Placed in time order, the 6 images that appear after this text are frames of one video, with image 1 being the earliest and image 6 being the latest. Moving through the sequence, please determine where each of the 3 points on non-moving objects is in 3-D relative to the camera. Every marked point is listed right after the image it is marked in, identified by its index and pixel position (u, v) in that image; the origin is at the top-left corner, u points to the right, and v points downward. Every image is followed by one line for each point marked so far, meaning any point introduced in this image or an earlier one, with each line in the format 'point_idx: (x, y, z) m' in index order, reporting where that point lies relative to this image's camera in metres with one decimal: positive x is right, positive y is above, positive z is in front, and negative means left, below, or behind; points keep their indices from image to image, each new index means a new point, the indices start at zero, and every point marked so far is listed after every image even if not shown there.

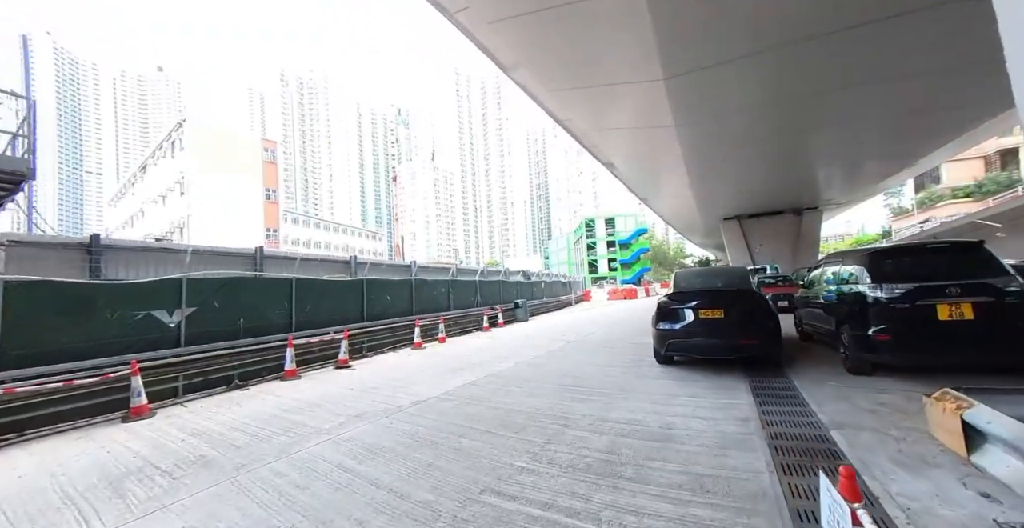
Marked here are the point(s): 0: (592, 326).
0: (+2.4, -1.9, +11.8) m
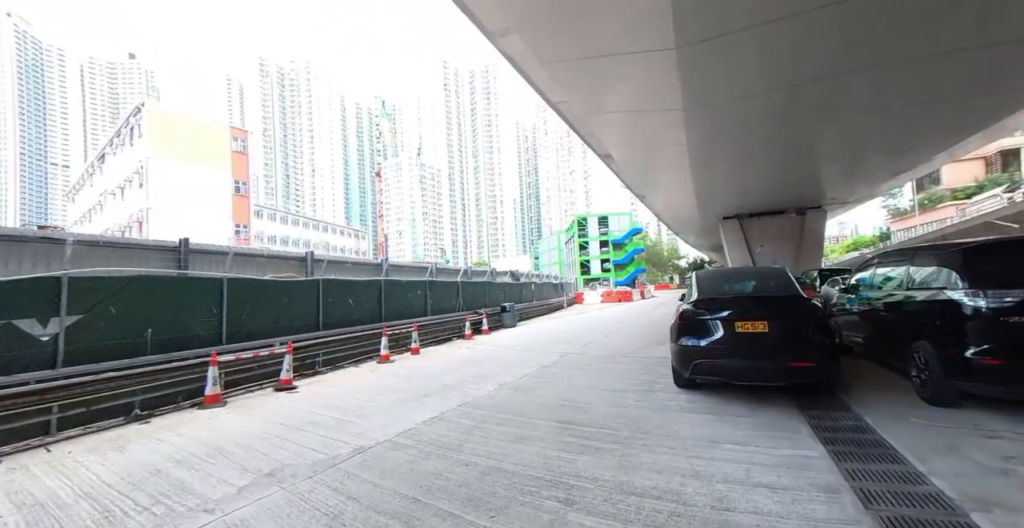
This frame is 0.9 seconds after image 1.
0: (+2.0, -1.9, +10.5) m
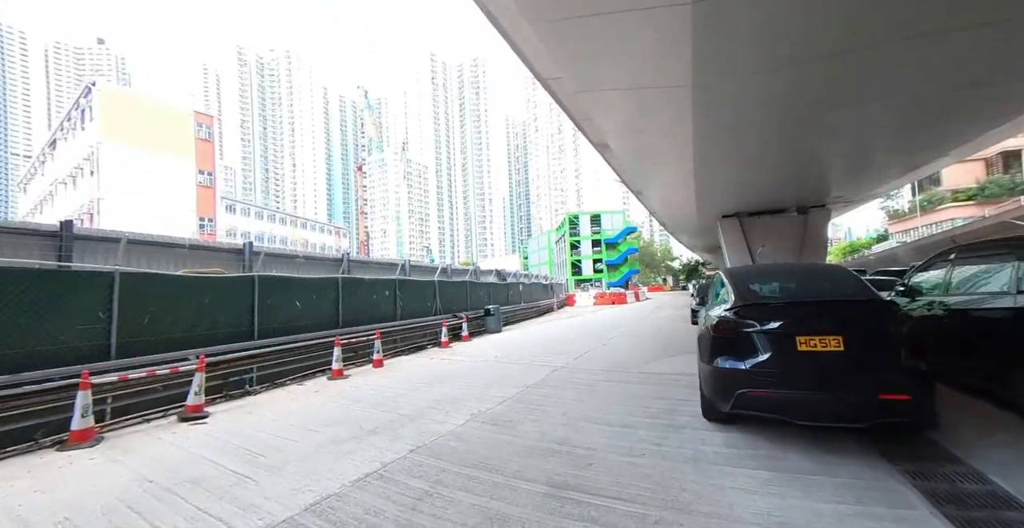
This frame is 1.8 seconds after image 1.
0: (+1.6, -1.9, +9.1) m
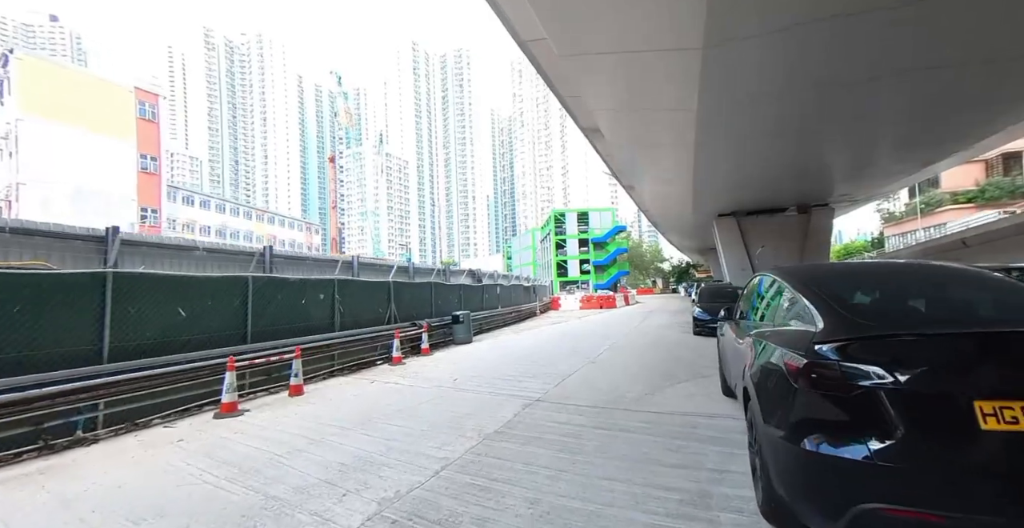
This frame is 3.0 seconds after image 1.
0: (+1.0, -1.9, +7.5) m
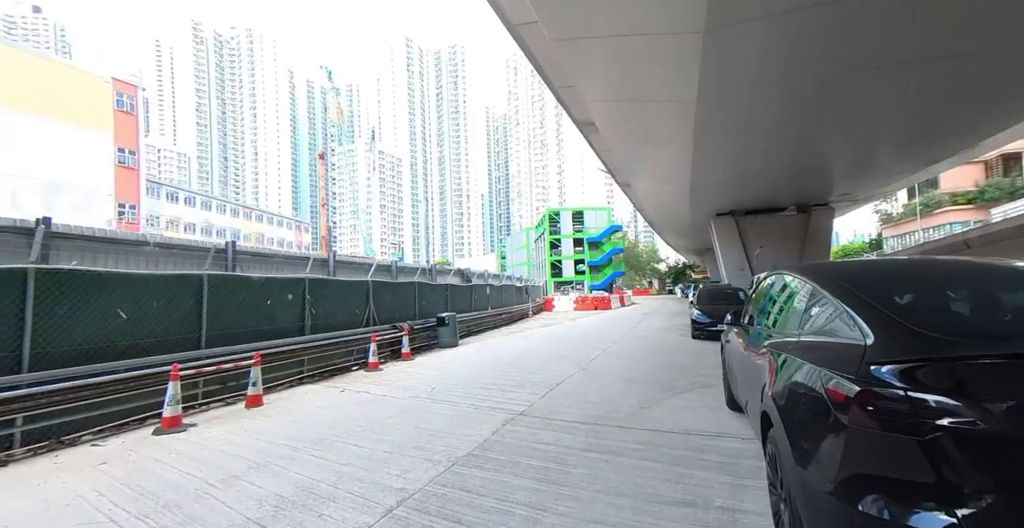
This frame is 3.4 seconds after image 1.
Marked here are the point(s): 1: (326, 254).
0: (+0.8, -1.8, +7.0) m
1: (-4.3, +0.2, +8.8) m
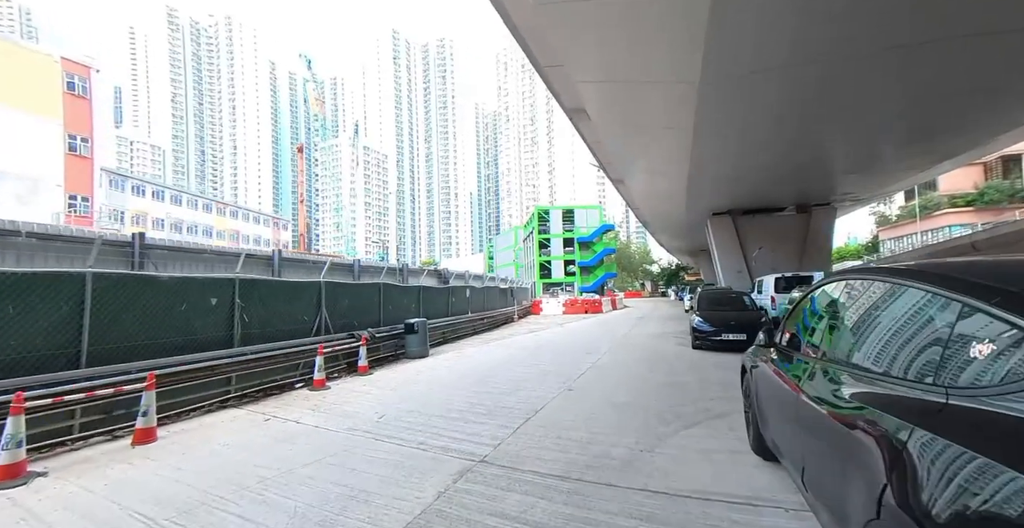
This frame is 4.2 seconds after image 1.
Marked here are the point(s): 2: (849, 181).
0: (+0.3, -1.8, +6.0) m
1: (-4.7, +0.3, +7.7) m
2: (+14.2, +3.4, +16.0) m
